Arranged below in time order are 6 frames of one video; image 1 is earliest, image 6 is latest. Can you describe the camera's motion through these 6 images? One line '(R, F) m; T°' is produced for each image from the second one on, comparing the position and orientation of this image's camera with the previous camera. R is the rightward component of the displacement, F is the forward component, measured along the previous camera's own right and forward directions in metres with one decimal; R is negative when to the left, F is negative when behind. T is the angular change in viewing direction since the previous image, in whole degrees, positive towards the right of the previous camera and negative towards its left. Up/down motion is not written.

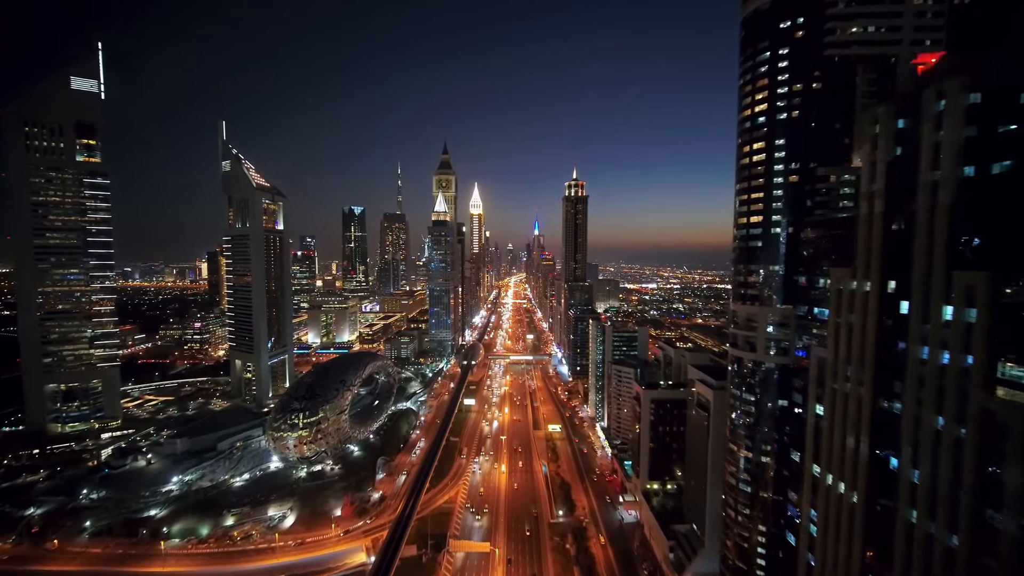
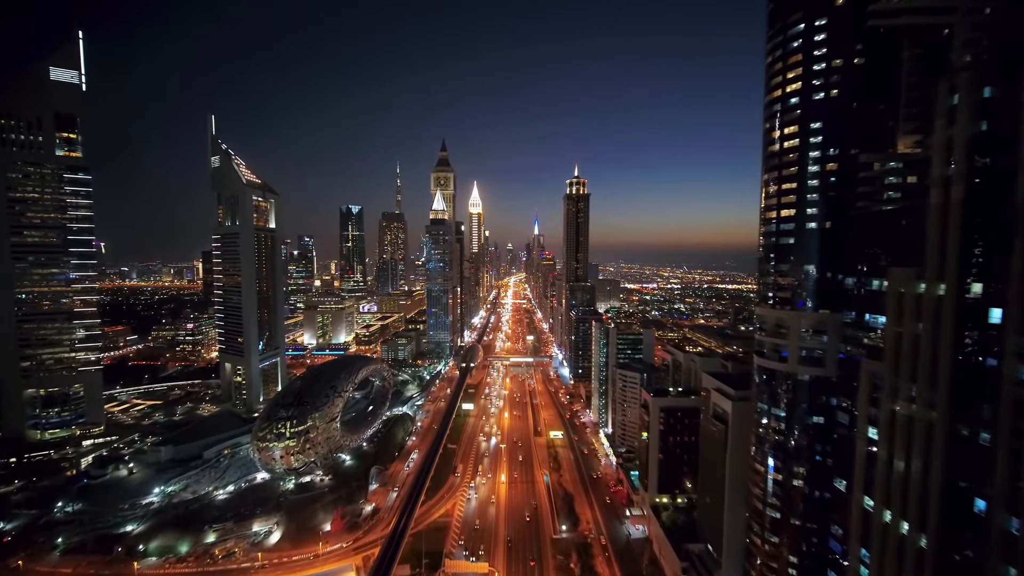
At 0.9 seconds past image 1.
(0.0, +1.1) m; 0°
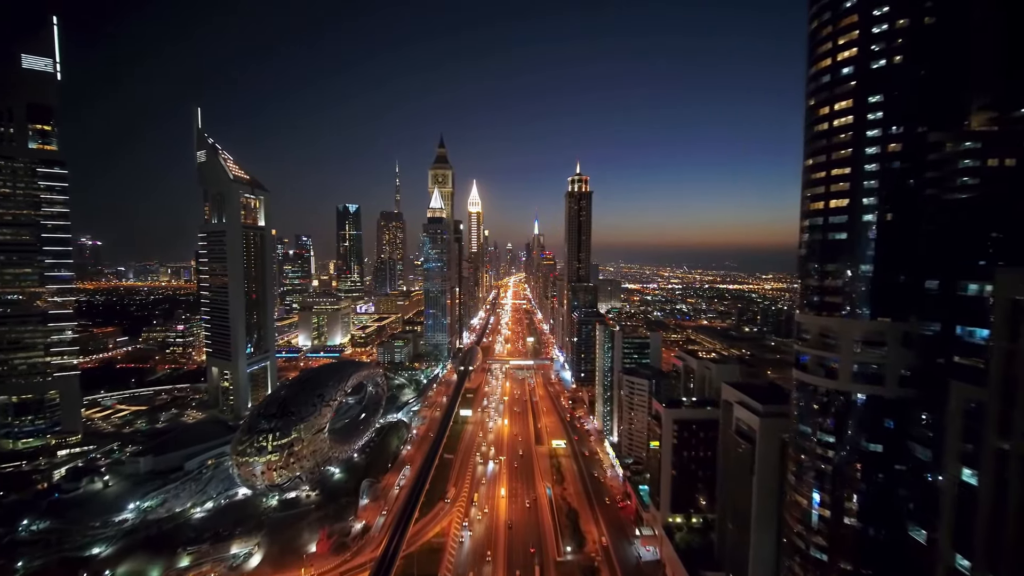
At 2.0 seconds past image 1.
(0.0, +1.4) m; 0°
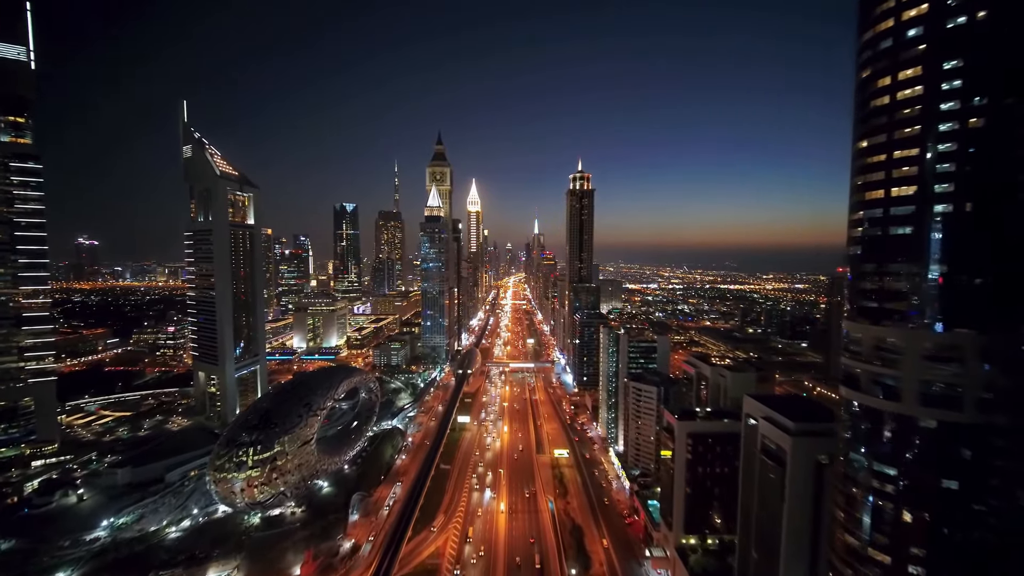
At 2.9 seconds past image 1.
(0.0, +1.3) m; 0°
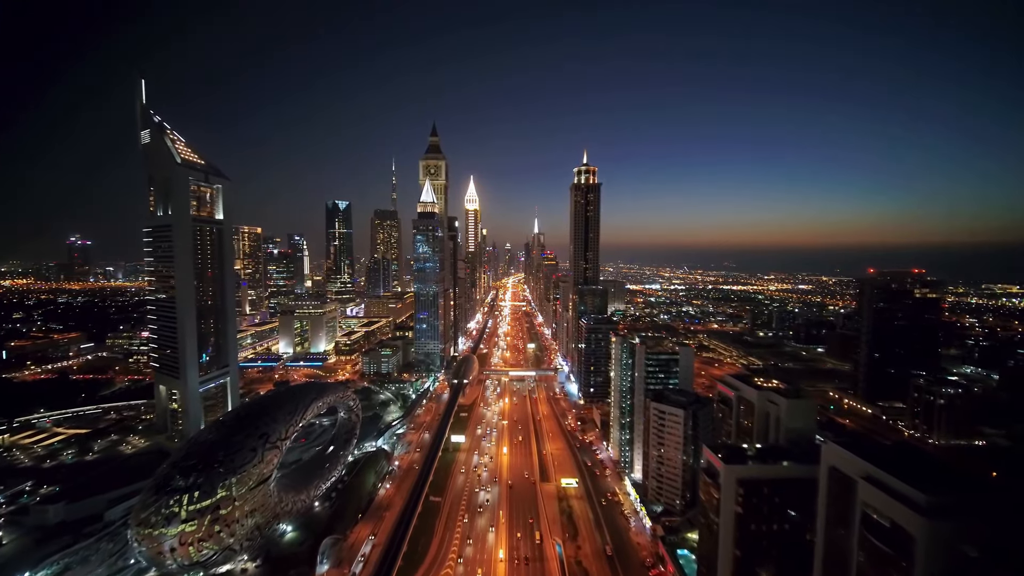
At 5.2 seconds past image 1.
(-0.1, +3.2) m; 0°
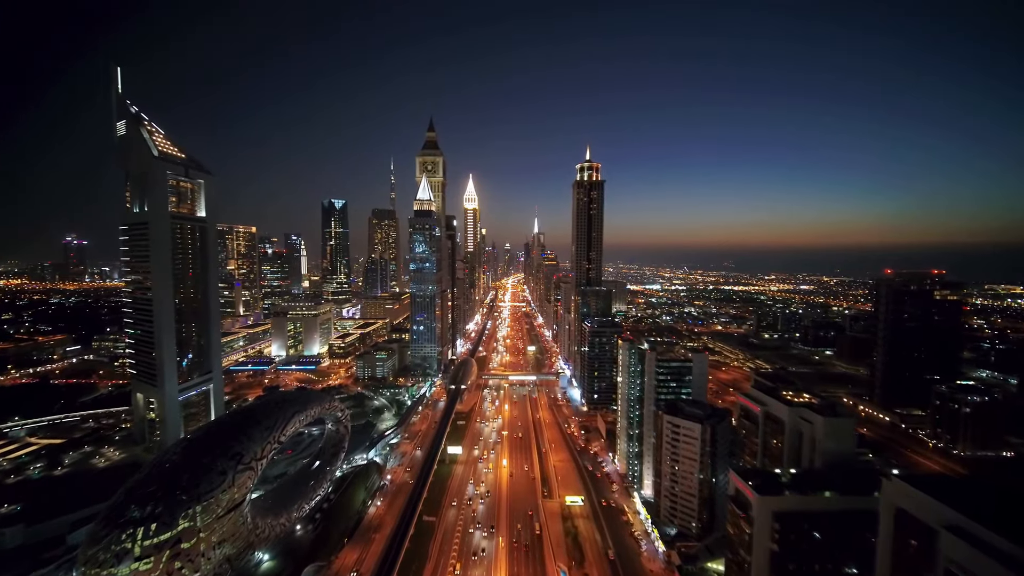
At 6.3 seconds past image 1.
(-0.1, +1.5) m; 0°
